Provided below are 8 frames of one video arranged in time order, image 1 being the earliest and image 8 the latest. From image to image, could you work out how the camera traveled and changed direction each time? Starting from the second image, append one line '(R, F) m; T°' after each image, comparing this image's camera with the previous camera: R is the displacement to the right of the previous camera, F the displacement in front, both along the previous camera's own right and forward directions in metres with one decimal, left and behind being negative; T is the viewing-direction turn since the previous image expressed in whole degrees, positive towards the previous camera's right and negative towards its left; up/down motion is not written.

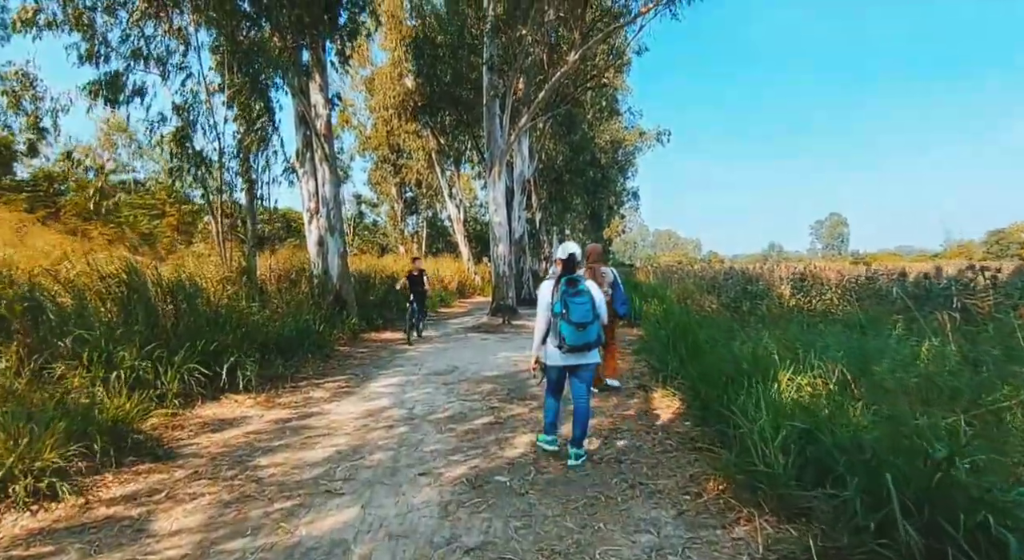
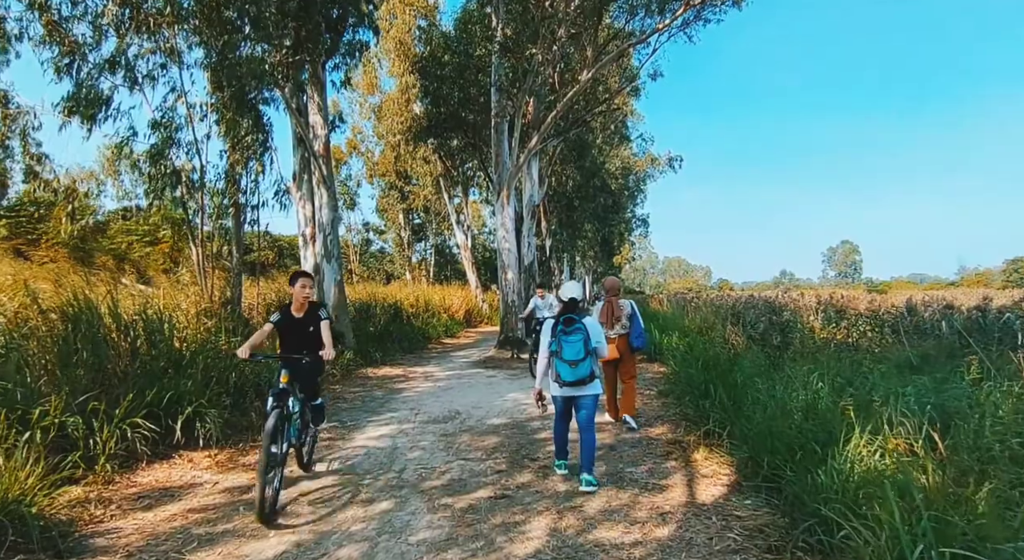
(0.0, +0.8) m; -1°
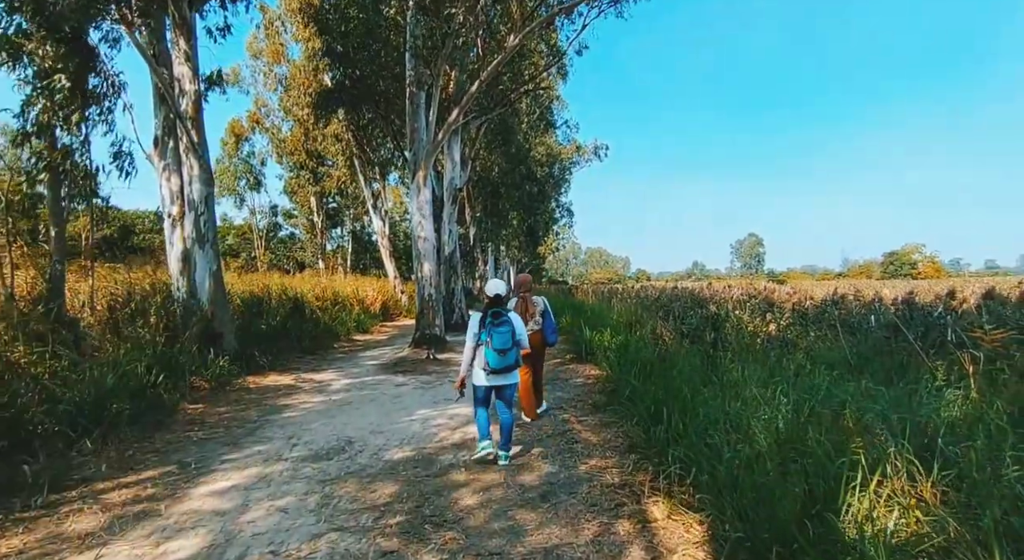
(+0.2, +1.2) m; +8°
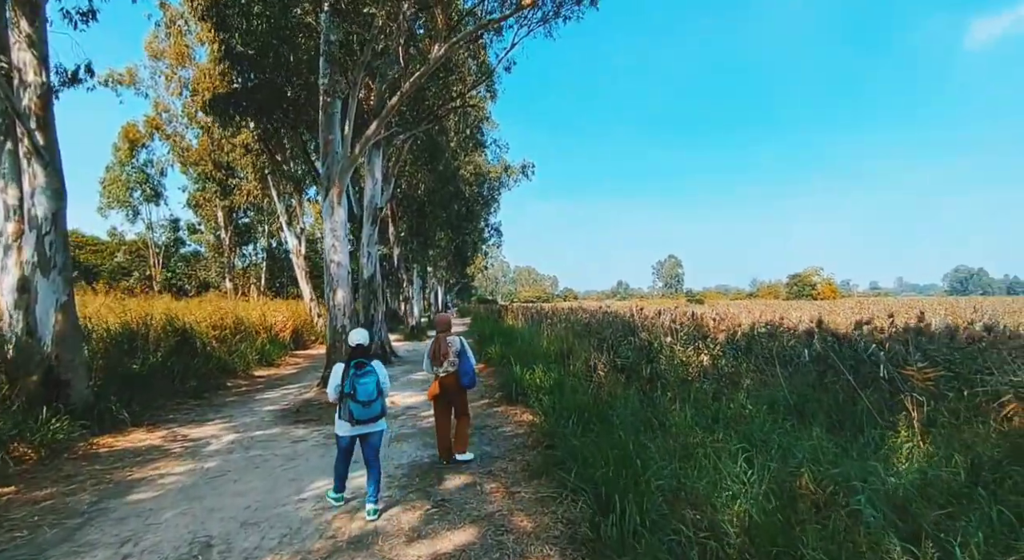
(+0.1, +0.9) m; +8°
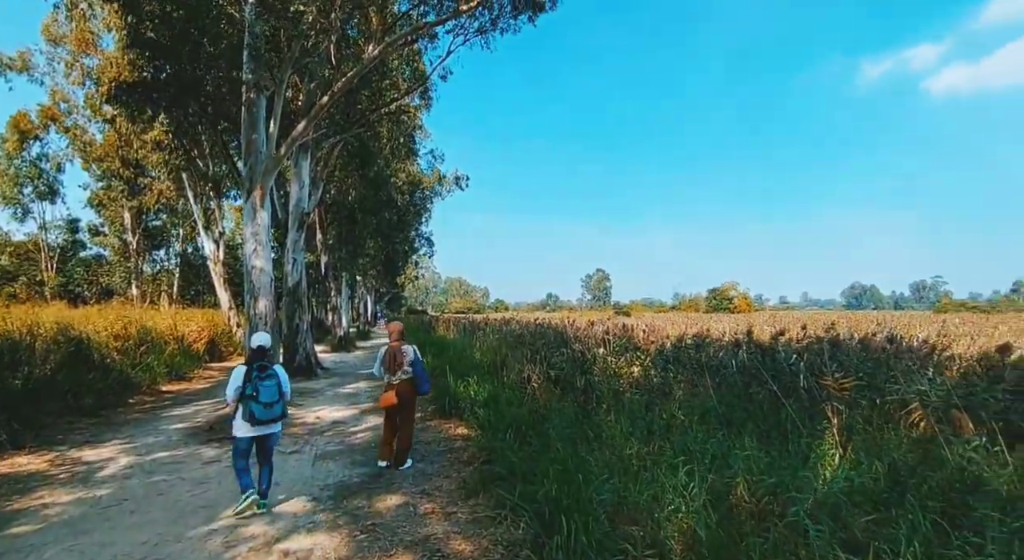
(-0.1, +0.2) m; +7°
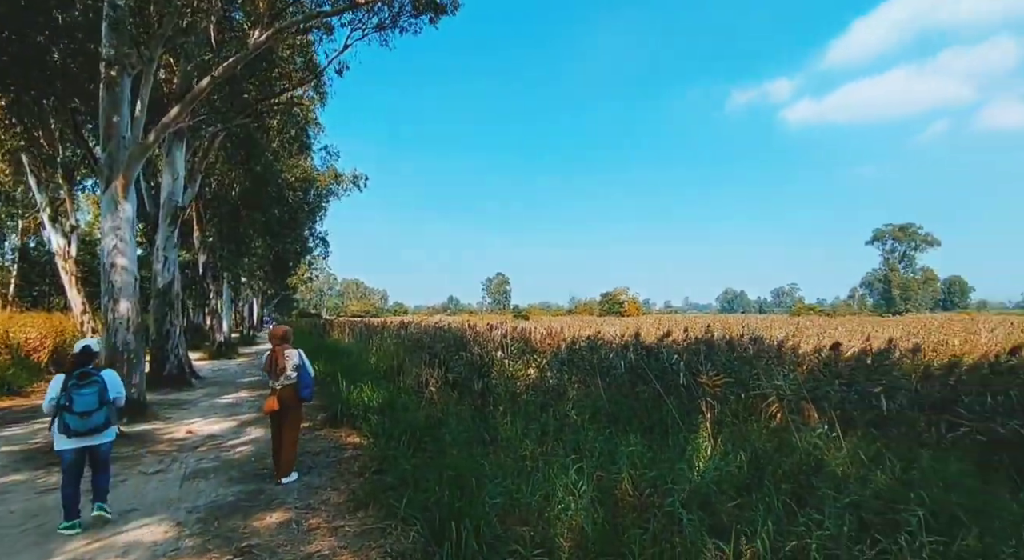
(+0.1, 0.0) m; +11°
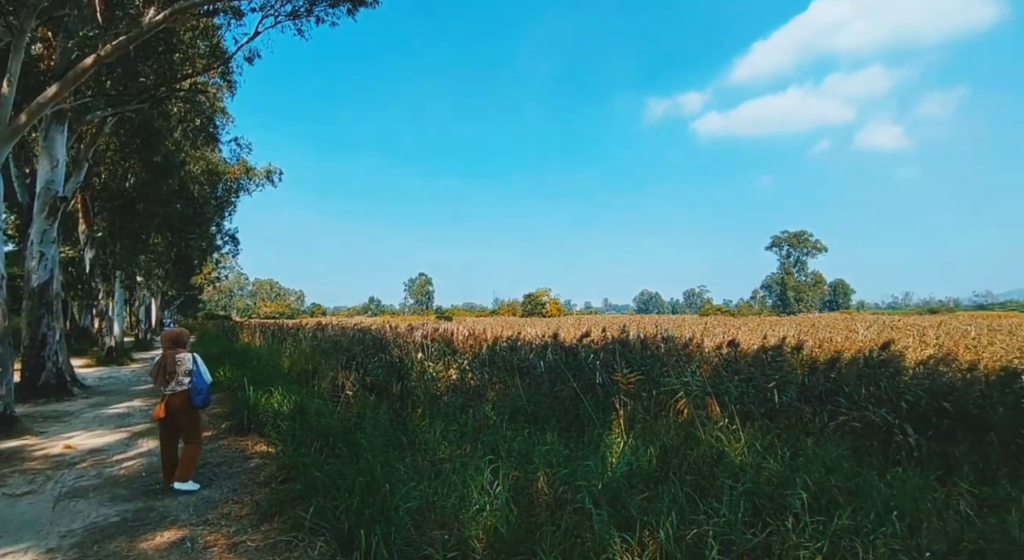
(+0.1, 0.0) m; +8°
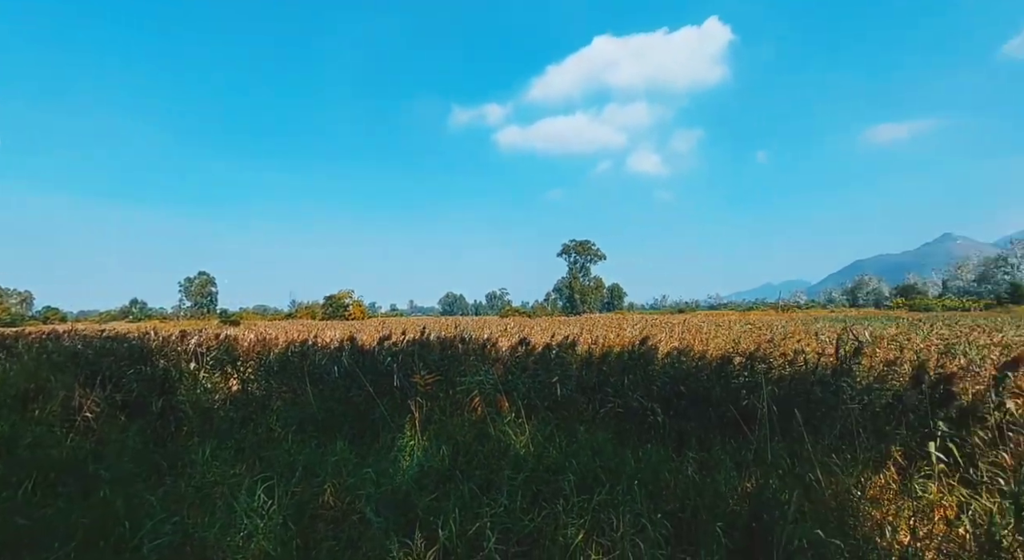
(+0.2, 0.0) m; +20°
